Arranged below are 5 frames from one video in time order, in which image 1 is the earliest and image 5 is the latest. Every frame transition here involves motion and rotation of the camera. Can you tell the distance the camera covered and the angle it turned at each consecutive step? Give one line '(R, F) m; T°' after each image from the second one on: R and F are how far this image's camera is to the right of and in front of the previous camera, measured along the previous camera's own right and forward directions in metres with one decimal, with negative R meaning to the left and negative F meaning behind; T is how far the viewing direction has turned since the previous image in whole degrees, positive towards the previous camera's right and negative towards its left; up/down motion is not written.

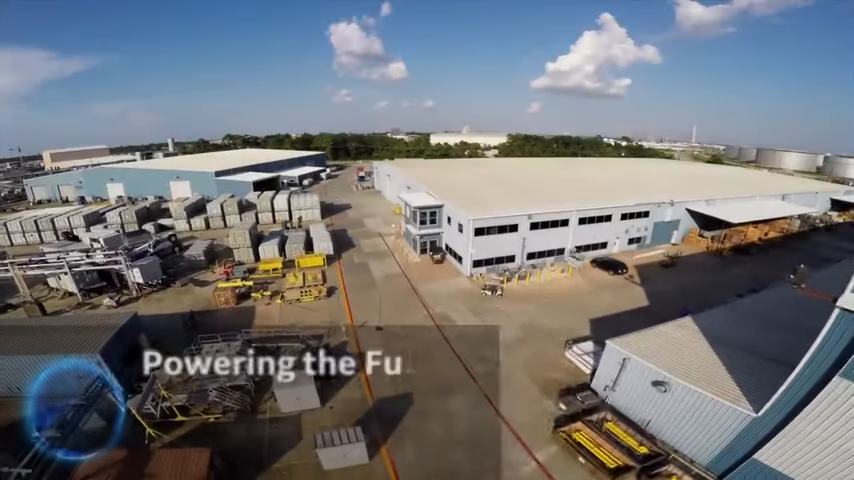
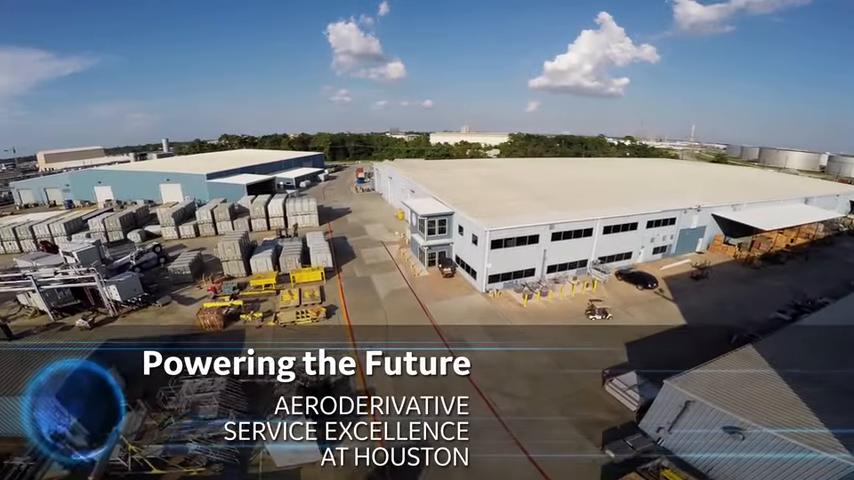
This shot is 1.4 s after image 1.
(-0.7, +2.8) m; 0°
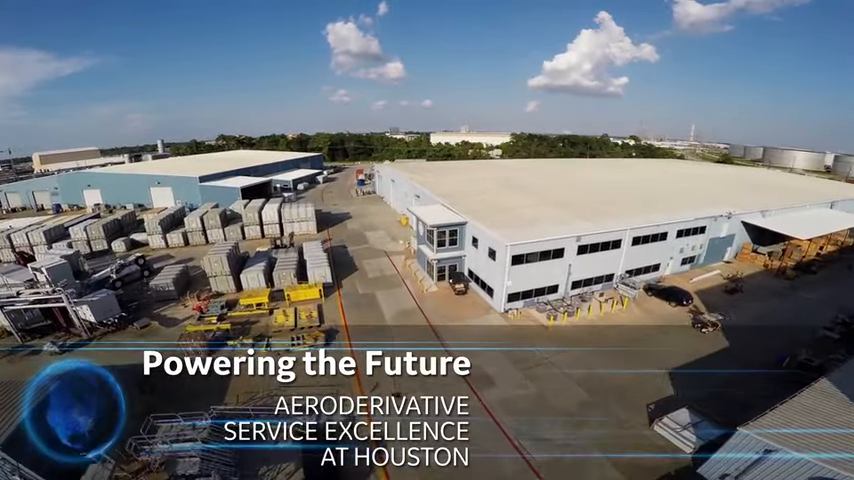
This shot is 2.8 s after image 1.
(-0.7, +2.6) m; 0°
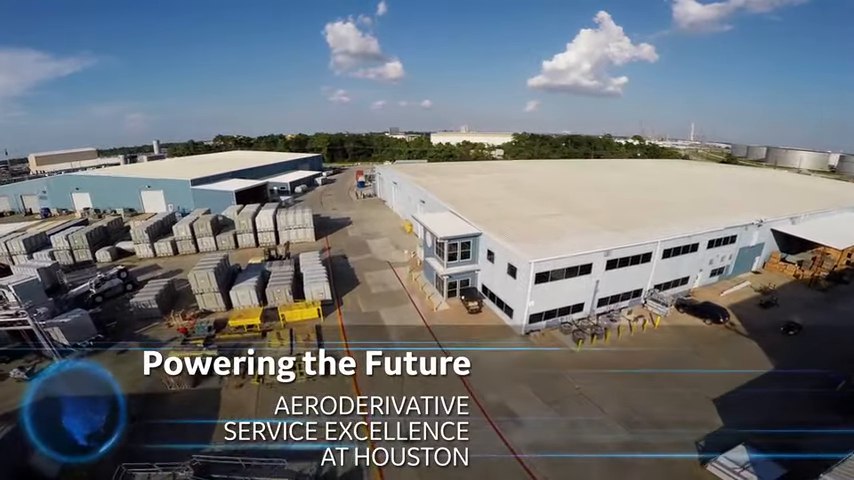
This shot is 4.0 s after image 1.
(-0.6, +2.3) m; 0°
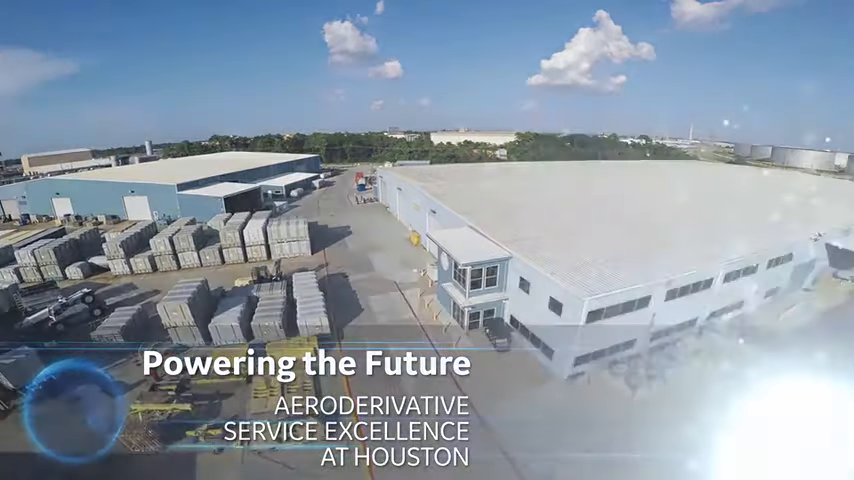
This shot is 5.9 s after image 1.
(-0.9, +3.6) m; 0°
